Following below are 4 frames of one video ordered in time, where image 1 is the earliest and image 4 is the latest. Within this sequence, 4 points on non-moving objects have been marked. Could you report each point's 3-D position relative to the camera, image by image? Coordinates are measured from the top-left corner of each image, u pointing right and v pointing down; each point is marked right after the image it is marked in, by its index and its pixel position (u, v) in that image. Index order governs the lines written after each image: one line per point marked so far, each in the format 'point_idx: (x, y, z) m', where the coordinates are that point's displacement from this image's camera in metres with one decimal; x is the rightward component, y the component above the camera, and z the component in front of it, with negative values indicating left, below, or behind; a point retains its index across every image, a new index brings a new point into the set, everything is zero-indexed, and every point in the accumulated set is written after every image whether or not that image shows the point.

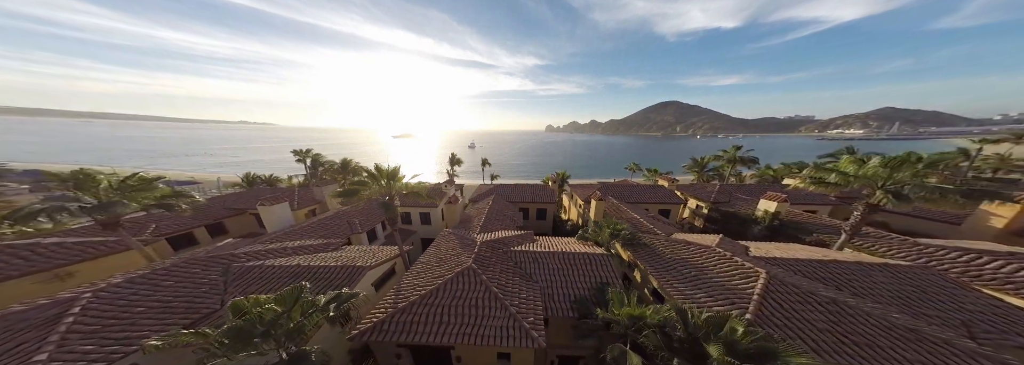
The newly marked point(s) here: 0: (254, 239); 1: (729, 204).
0: (-14.6, -3.2, +11.0) m
1: (+18.5, -1.8, +16.5) m
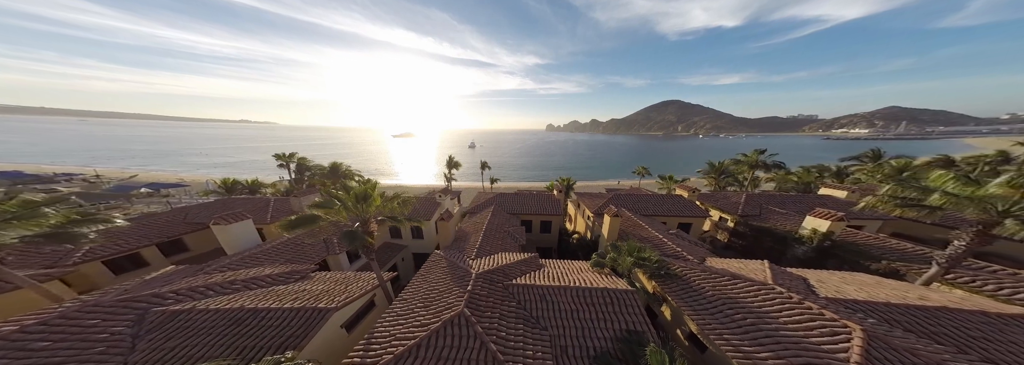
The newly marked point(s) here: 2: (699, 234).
0: (-14.5, -4.0, +9.0) m
1: (+18.6, -2.6, +14.5) m
2: (+15.8, -4.4, +16.3) m
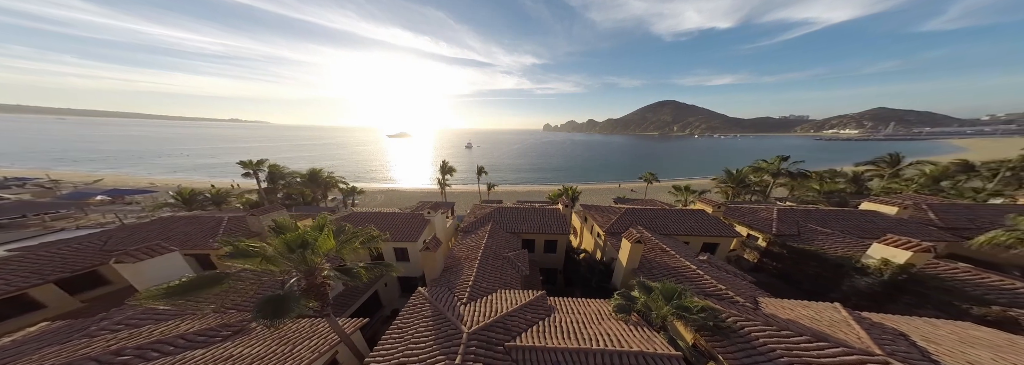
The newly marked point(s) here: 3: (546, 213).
0: (-14.4, -5.0, +6.5) m
1: (+18.7, -3.5, +12.6) m
2: (+15.8, -5.4, +14.3) m
3: (+2.9, -2.6, +17.3) m
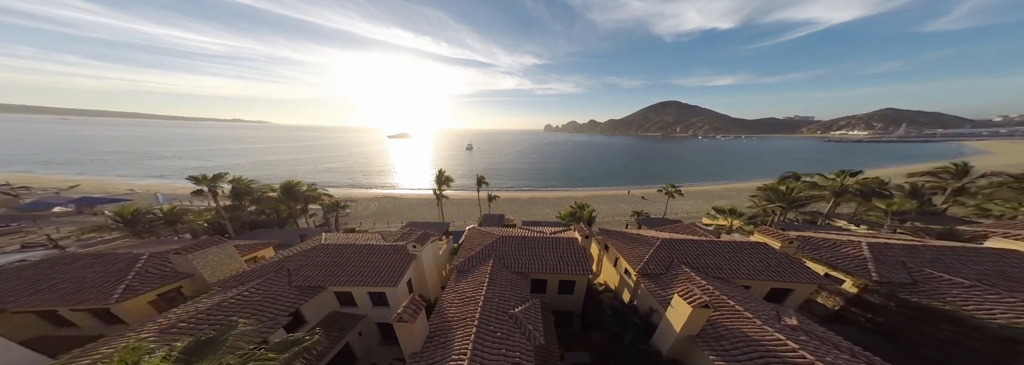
0: (-14.0, -6.4, +3.3) m
1: (+19.1, -5.1, +9.2) m
2: (+16.3, -6.9, +11.0) m
3: (+3.4, -4.2, +14.0) m
